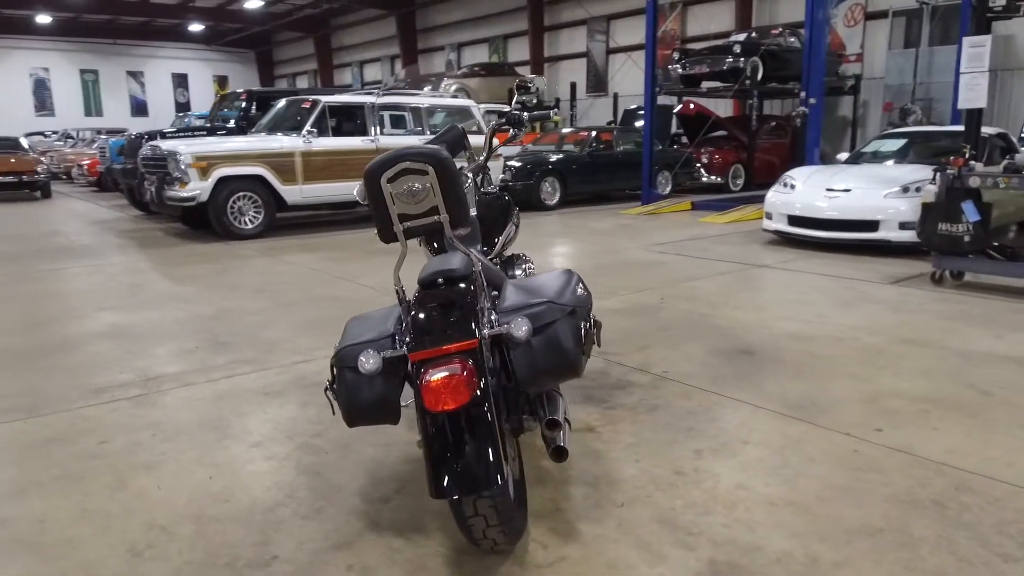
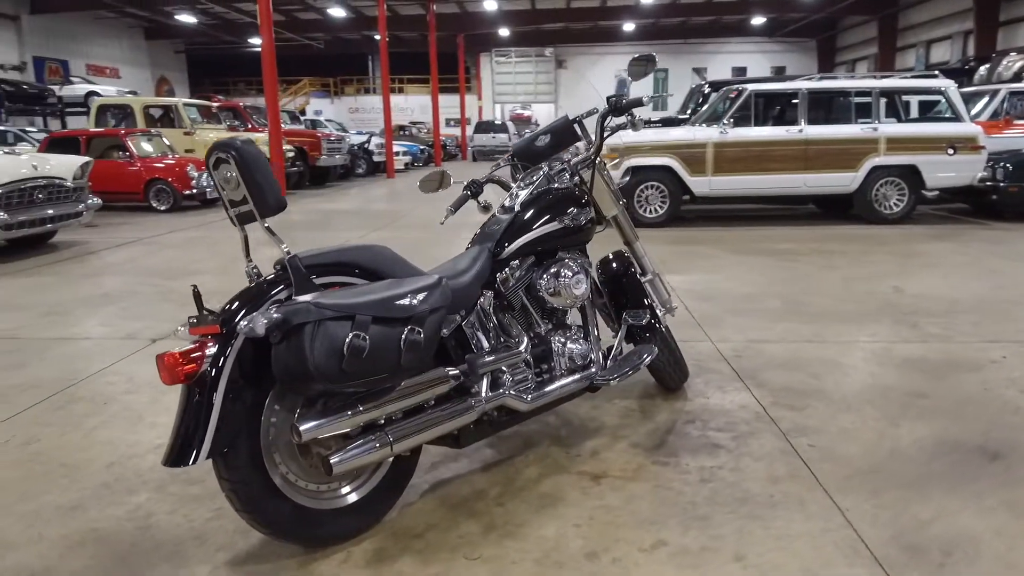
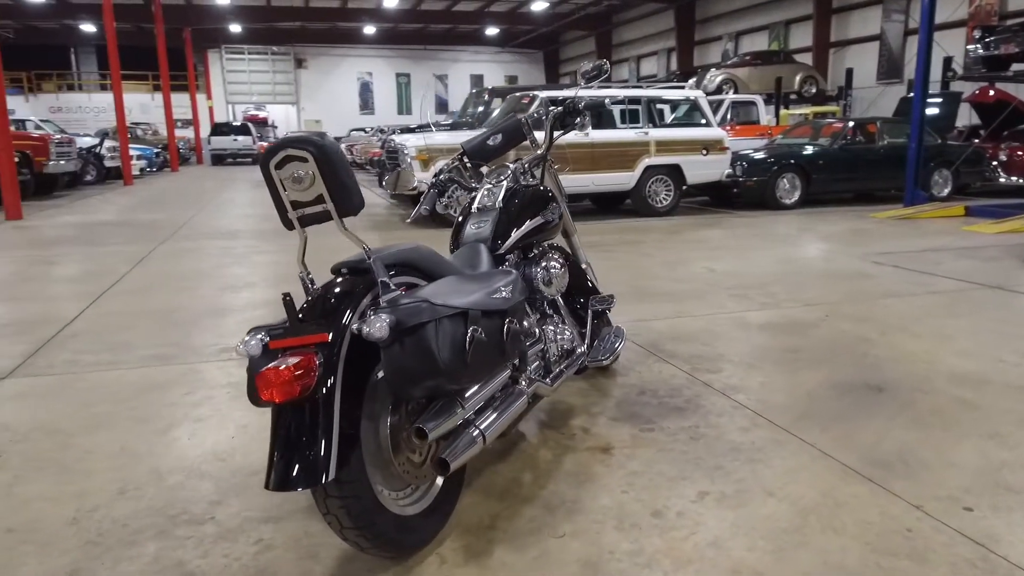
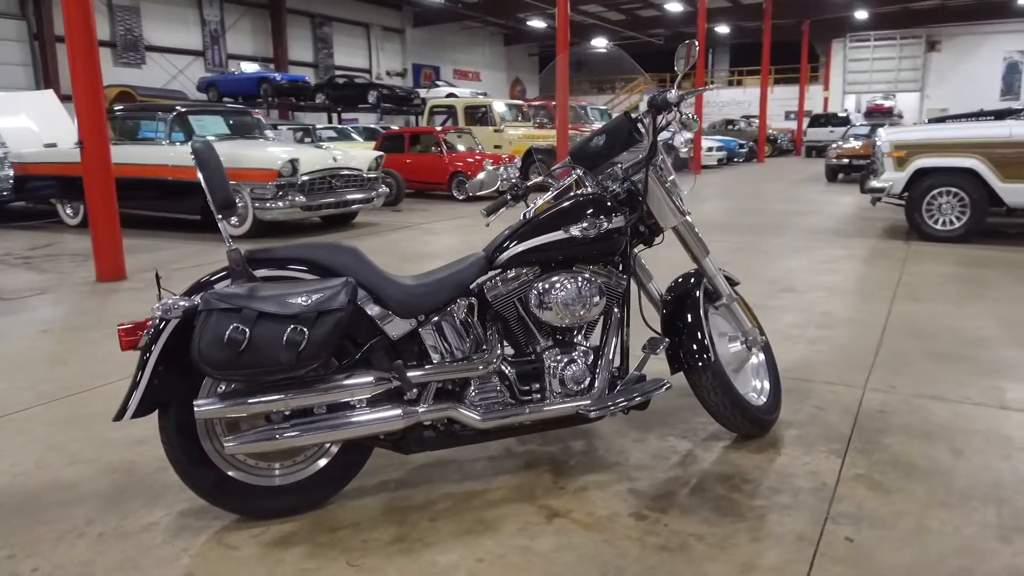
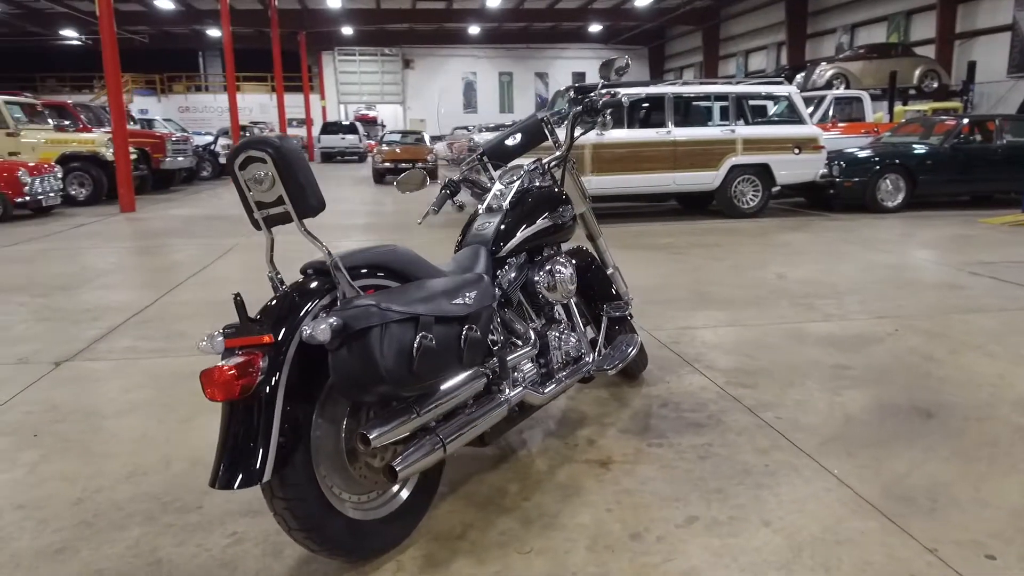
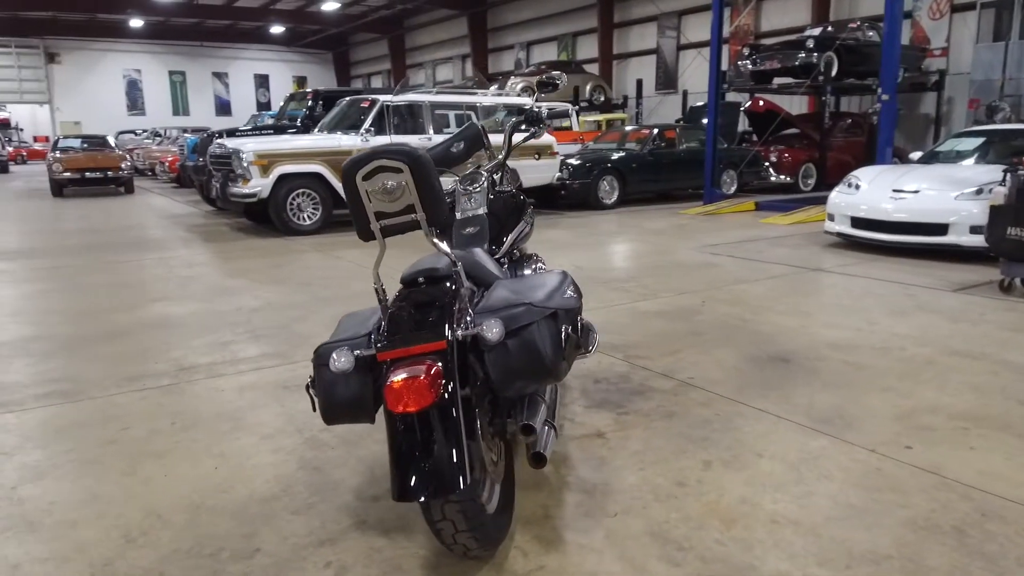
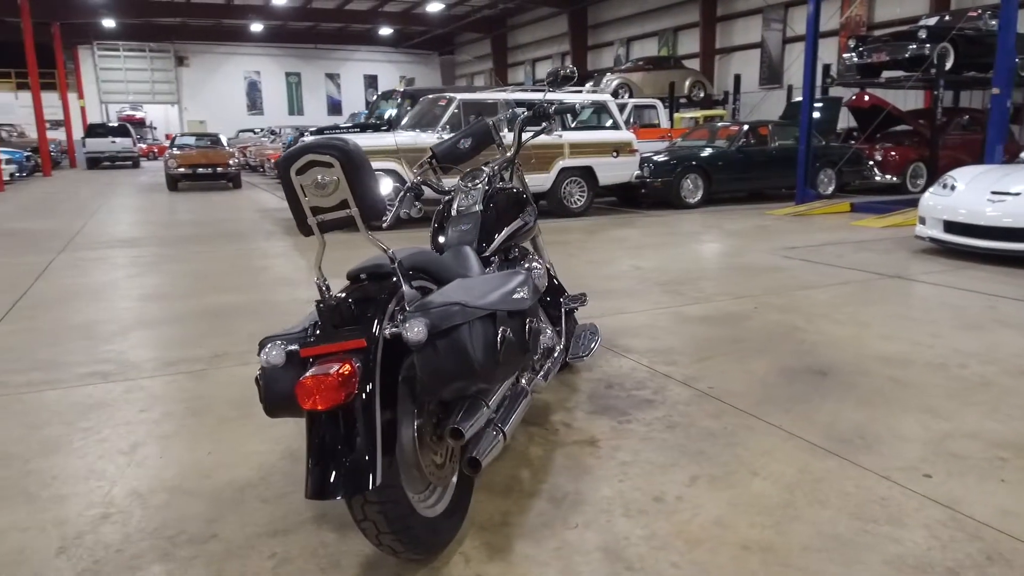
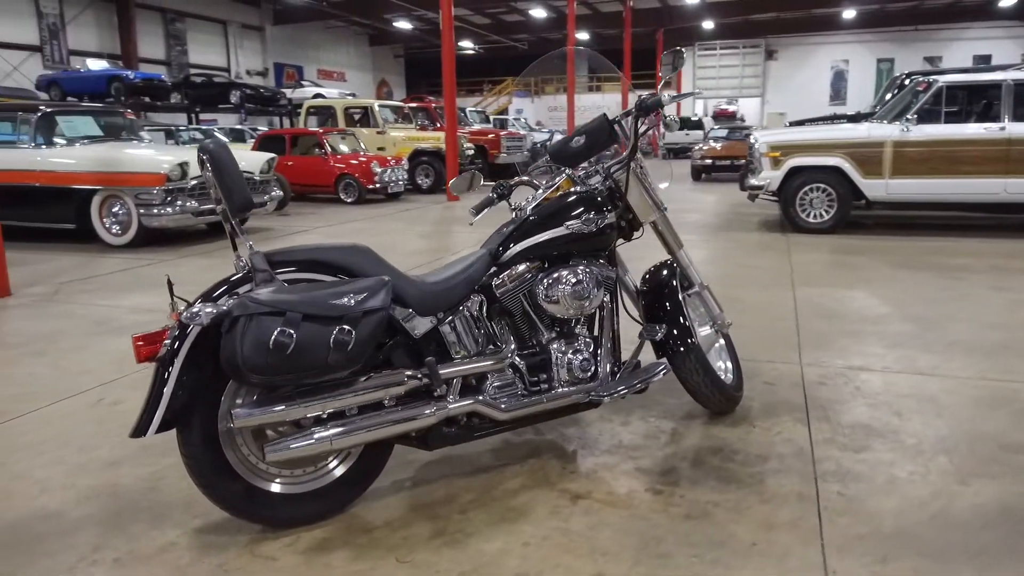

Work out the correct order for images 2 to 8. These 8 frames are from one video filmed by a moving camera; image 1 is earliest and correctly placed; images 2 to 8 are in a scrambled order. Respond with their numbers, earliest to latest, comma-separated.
6, 7, 3, 5, 2, 8, 4
